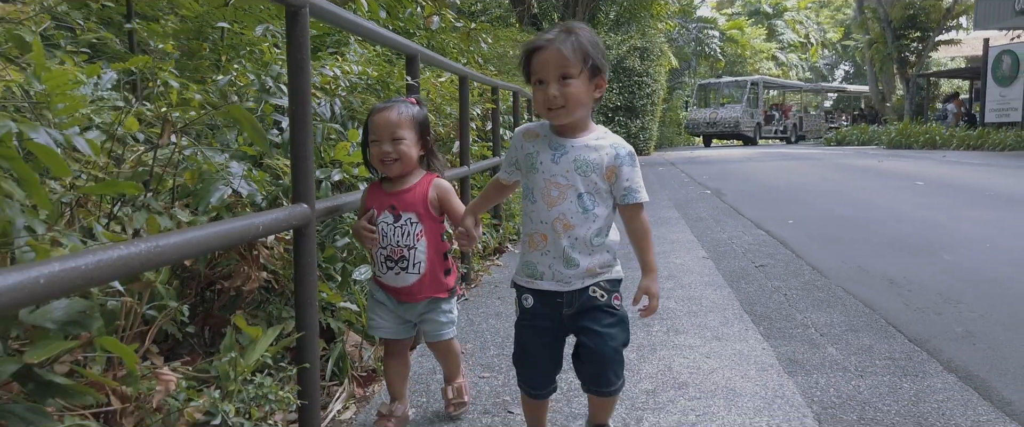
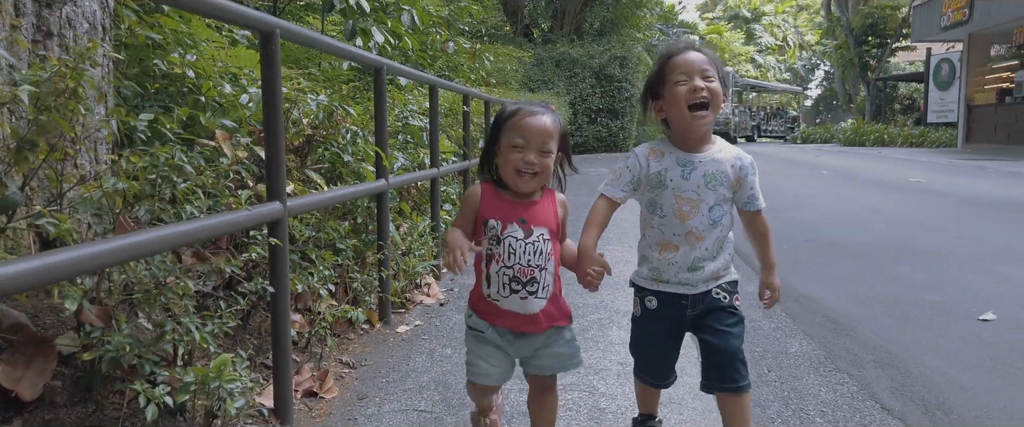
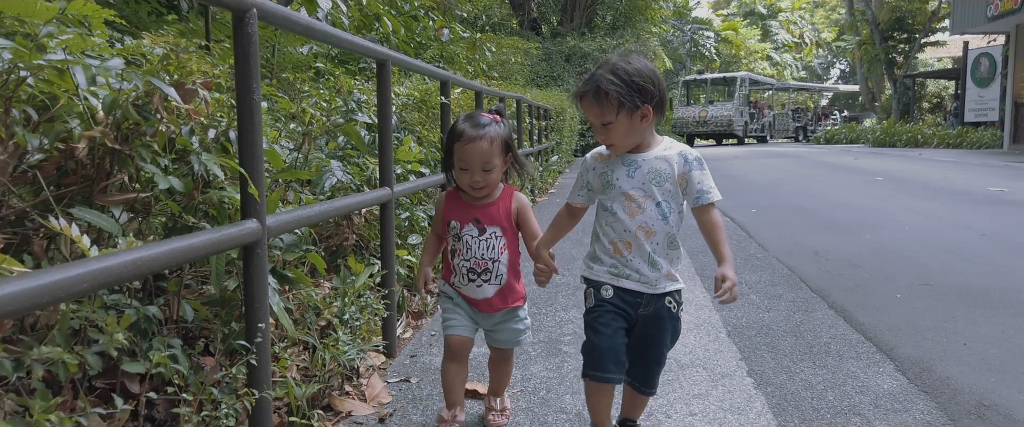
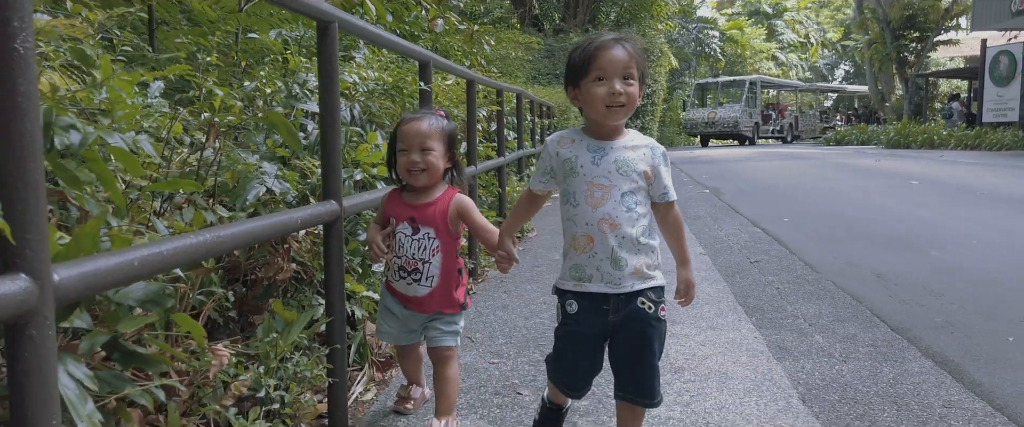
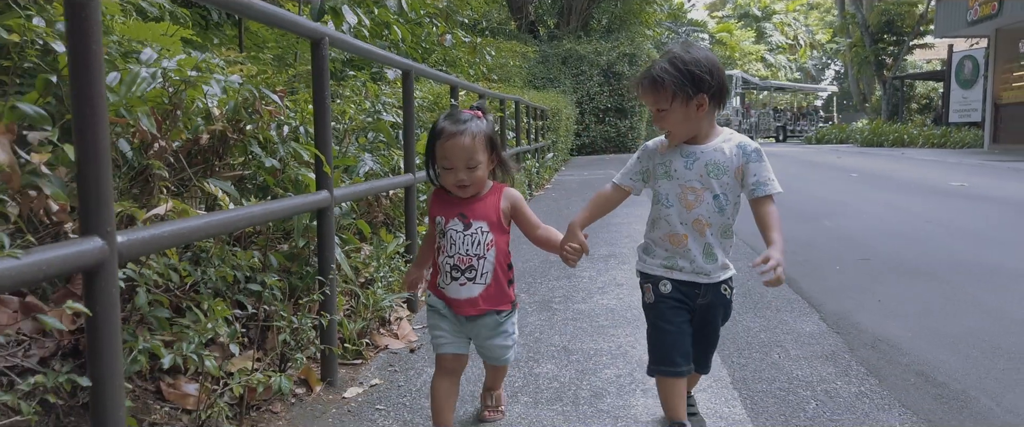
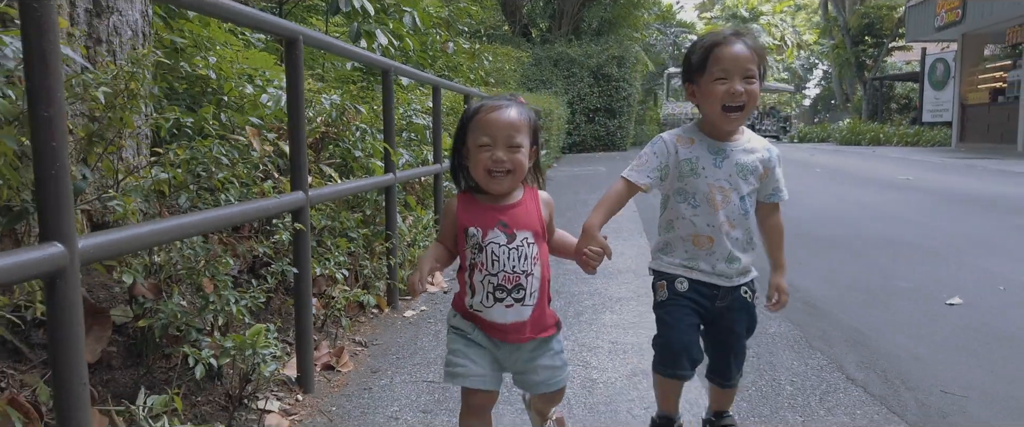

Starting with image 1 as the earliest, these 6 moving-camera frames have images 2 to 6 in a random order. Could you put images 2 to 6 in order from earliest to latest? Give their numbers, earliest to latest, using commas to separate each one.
4, 3, 5, 2, 6
